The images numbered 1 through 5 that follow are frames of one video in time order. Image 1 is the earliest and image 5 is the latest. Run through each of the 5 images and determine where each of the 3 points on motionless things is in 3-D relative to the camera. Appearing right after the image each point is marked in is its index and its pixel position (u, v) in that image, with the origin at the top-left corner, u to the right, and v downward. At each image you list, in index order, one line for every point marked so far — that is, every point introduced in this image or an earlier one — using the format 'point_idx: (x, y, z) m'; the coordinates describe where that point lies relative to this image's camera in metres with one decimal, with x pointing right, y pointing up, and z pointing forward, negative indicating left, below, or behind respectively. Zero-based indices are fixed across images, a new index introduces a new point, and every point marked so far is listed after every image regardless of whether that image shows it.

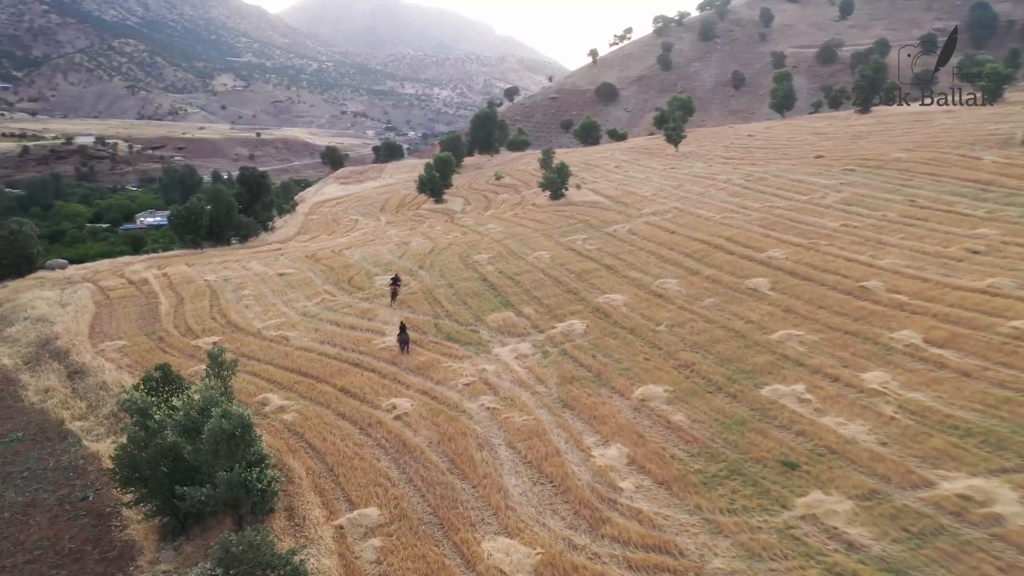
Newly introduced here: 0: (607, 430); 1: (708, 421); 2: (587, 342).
0: (+1.7, -2.6, +14.9) m
1: (+3.5, -2.4, +14.7) m
2: (+1.8, -1.3, +19.9) m
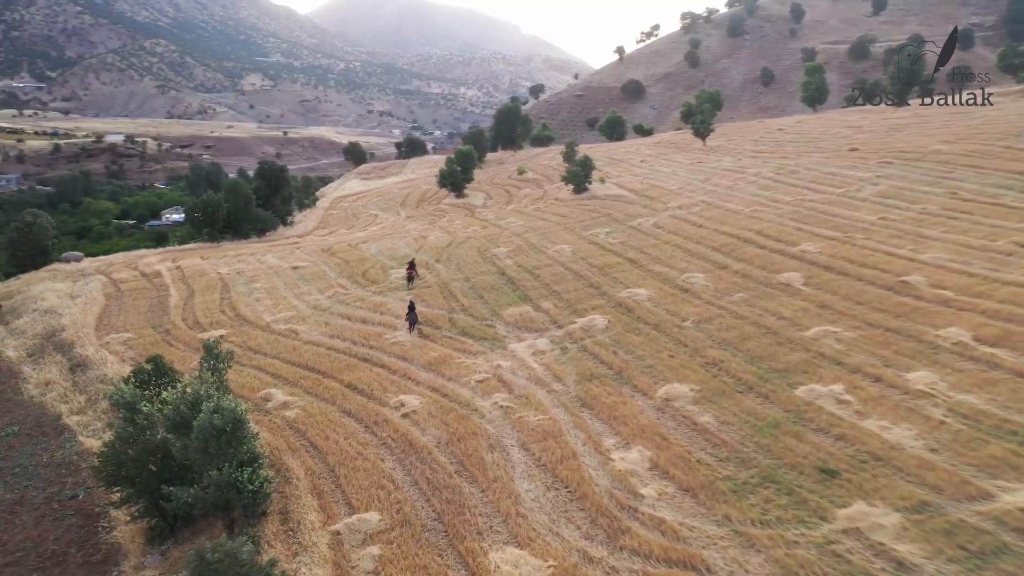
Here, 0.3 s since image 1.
0: (+1.9, -2.4, +13.8) m
1: (+3.7, -2.2, +13.6) m
2: (+2.2, -1.1, +18.8) m
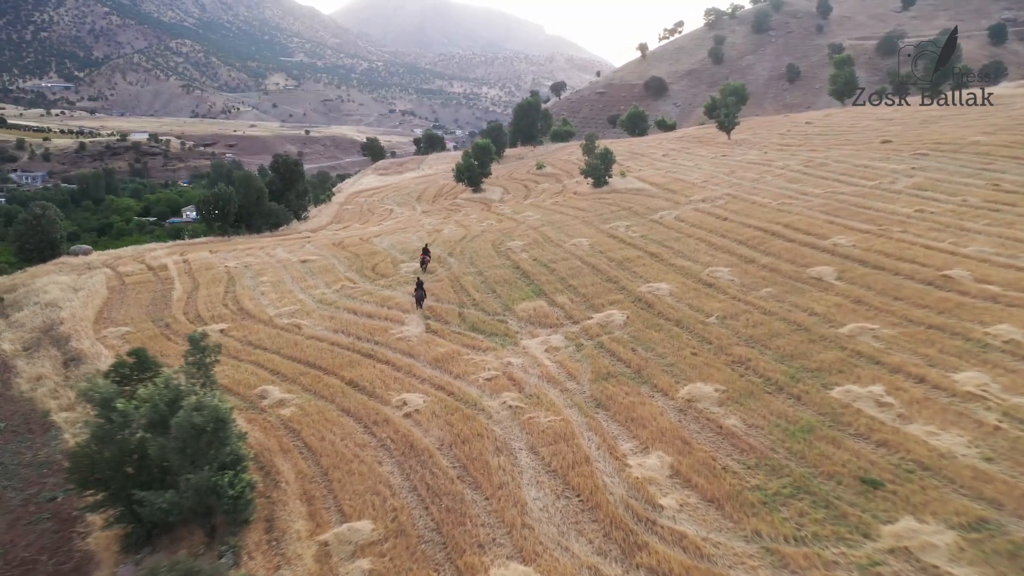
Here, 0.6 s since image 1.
0: (+2.1, -2.3, +12.7) m
1: (+3.8, -2.1, +12.4) m
2: (+2.4, -1.0, +17.6) m
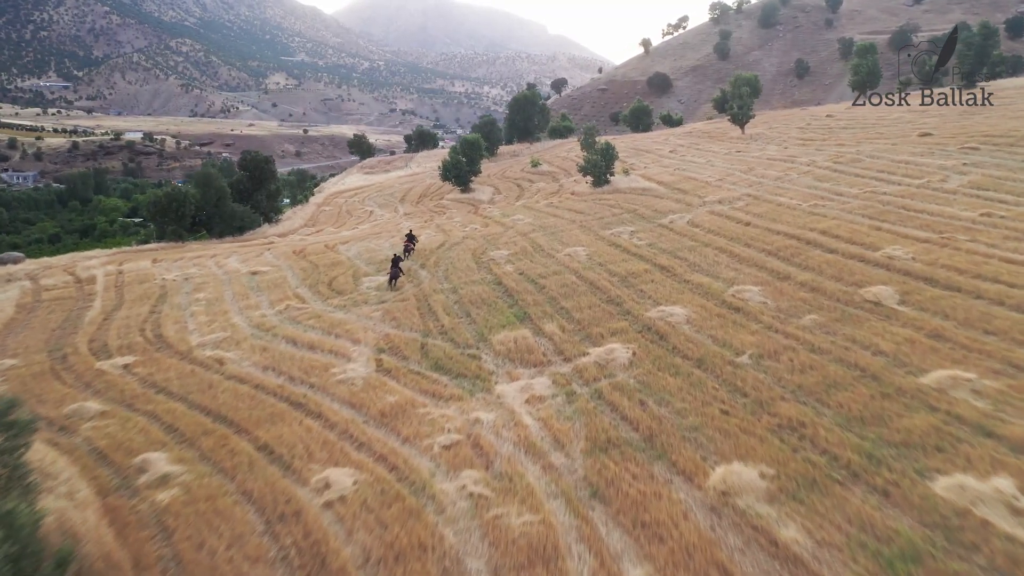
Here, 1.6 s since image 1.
0: (+1.6, -2.8, +8.5) m
1: (+3.3, -2.6, +8.3) m
2: (+2.0, -1.5, +13.5) m
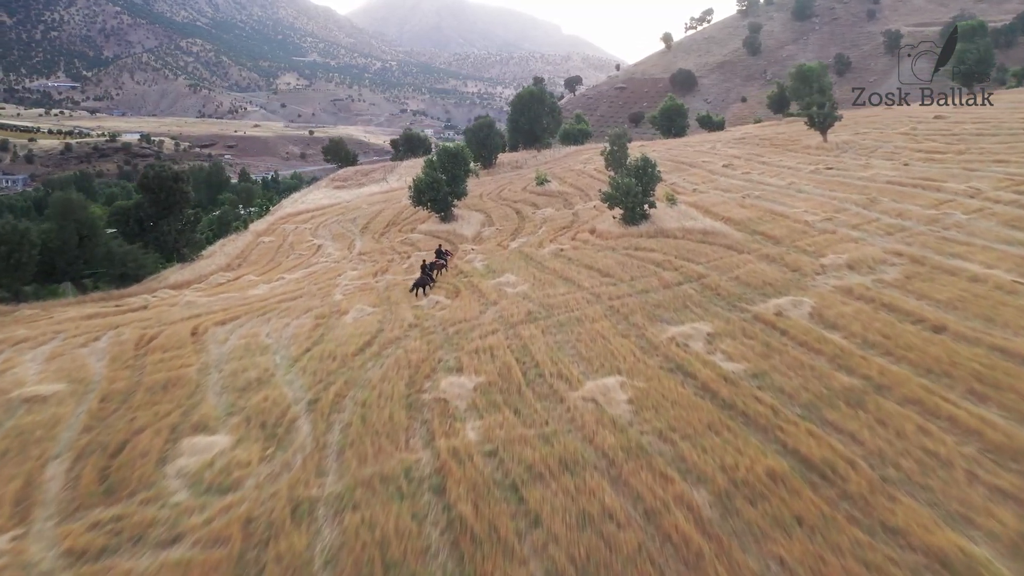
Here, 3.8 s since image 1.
0: (+0.9, -5.1, -2.5) m
1: (+2.7, -4.9, -2.8) m
2: (+1.4, -3.8, +2.4) m
